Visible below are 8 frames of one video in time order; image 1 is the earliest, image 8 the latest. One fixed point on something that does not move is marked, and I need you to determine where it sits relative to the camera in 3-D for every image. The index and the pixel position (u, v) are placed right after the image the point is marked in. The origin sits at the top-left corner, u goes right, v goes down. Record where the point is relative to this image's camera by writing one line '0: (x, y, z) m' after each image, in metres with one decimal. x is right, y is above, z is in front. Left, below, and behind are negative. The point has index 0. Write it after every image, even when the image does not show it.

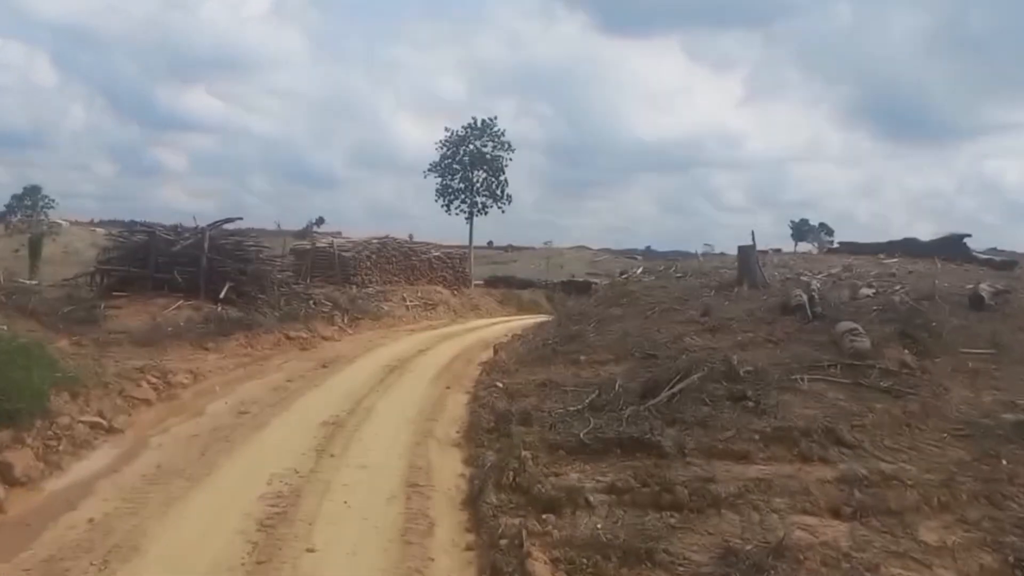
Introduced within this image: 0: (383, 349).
0: (-2.5, -1.2, +18.5) m
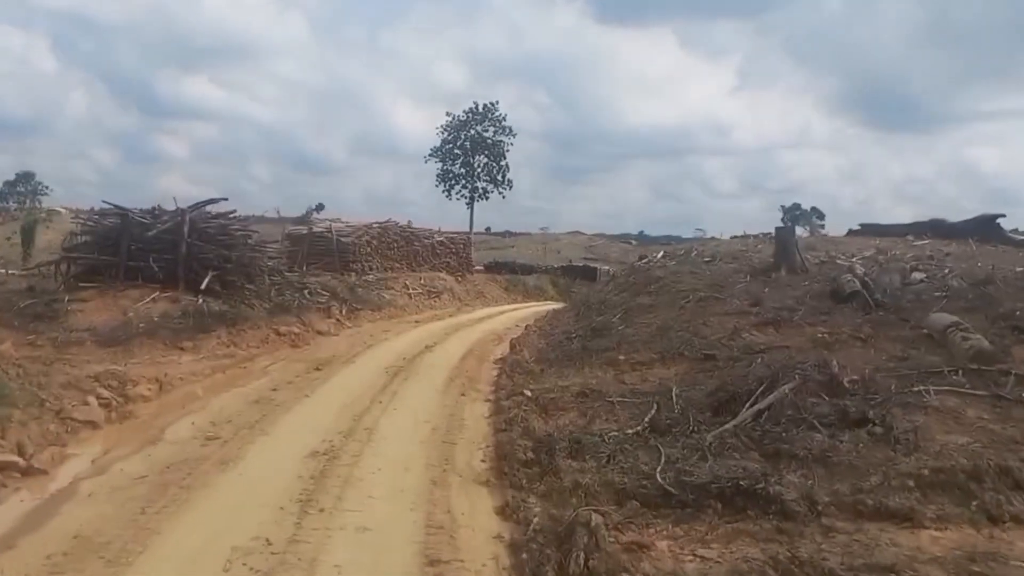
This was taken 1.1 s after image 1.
0: (-2.1, -1.0, +16.4) m
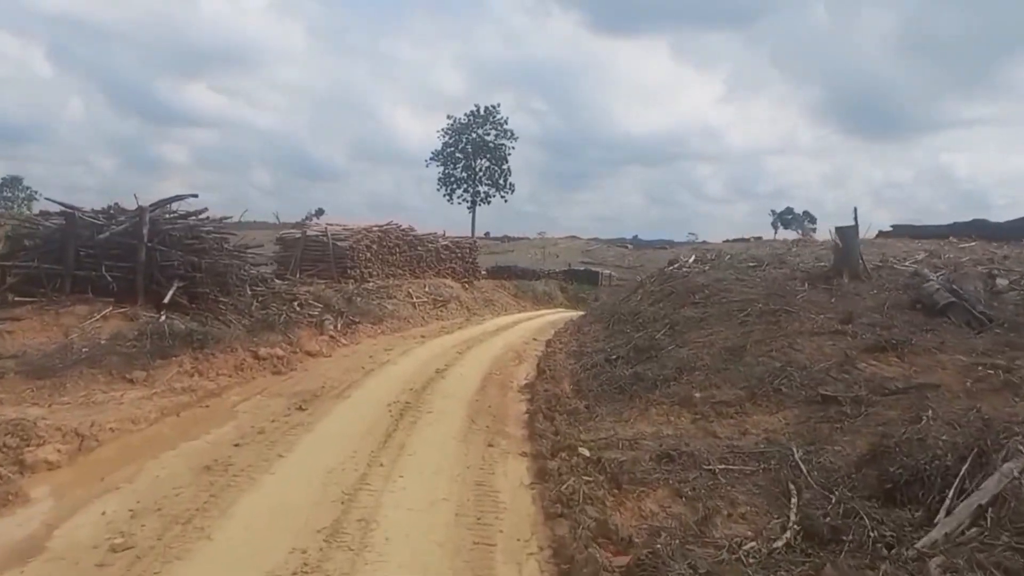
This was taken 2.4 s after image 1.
0: (-1.7, -1.1, +13.6) m
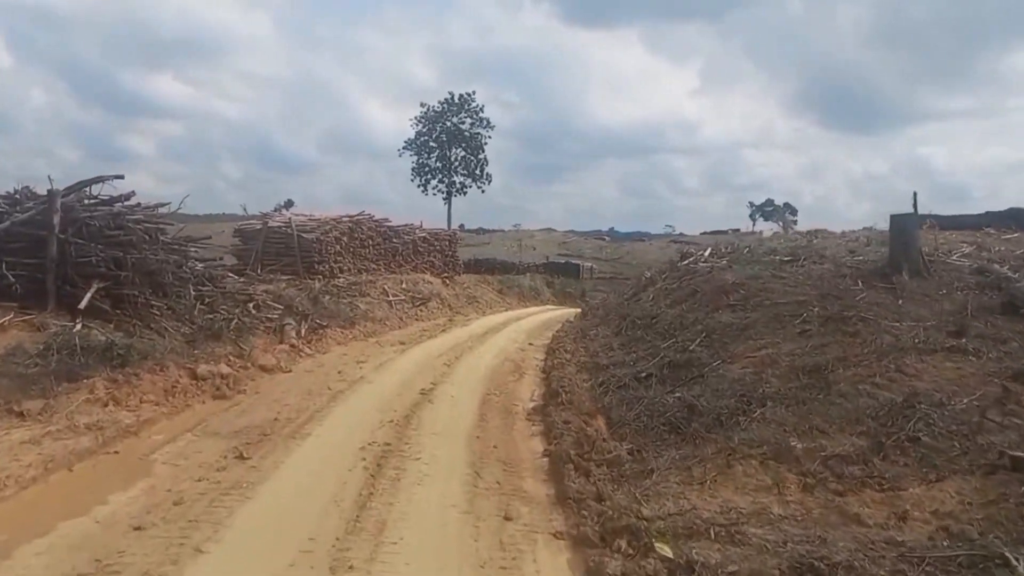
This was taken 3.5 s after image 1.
0: (-1.7, -1.1, +10.9) m
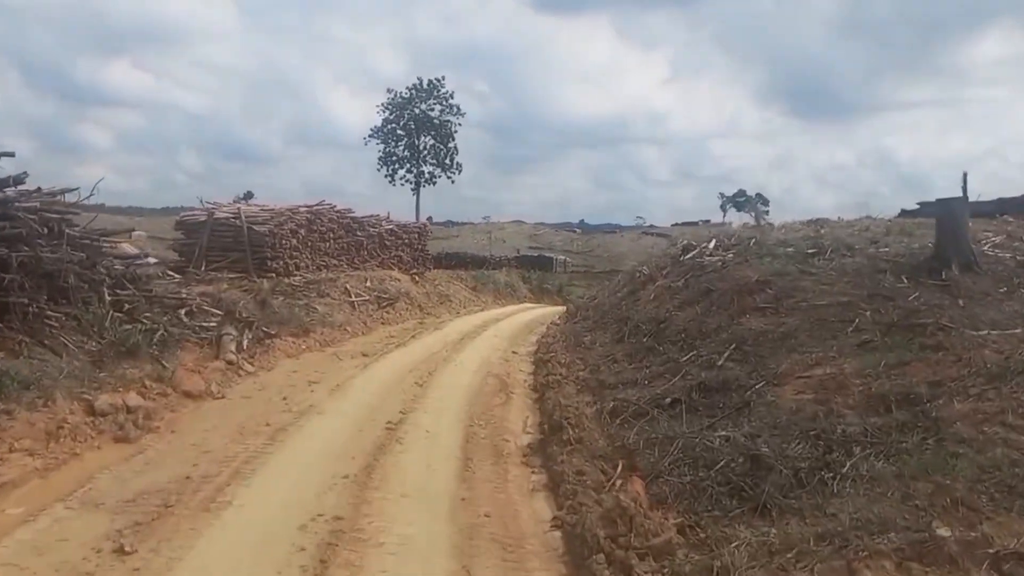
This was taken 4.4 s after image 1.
0: (-1.8, -1.2, +8.6) m
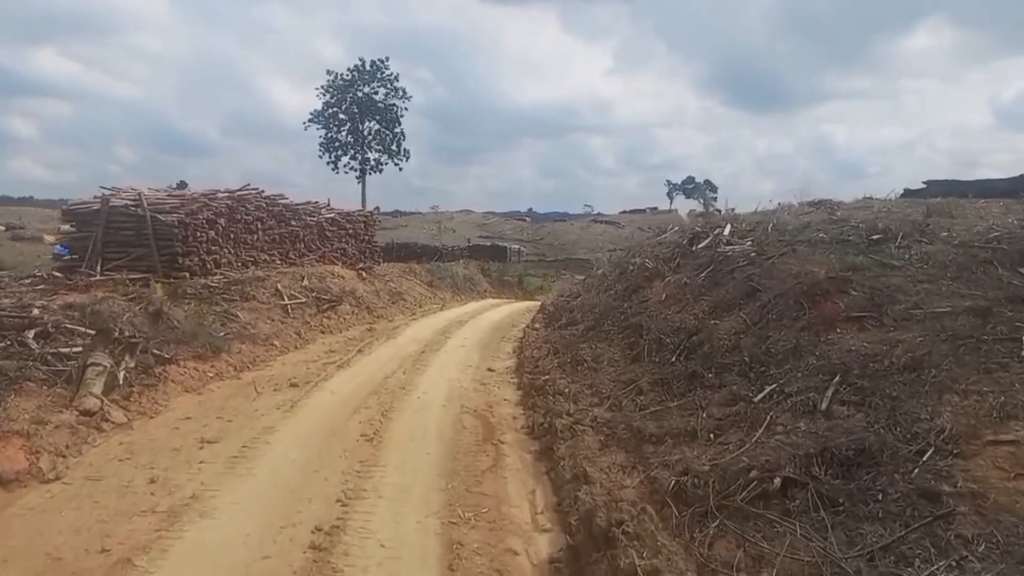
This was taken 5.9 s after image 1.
0: (-1.7, -1.3, +5.1) m
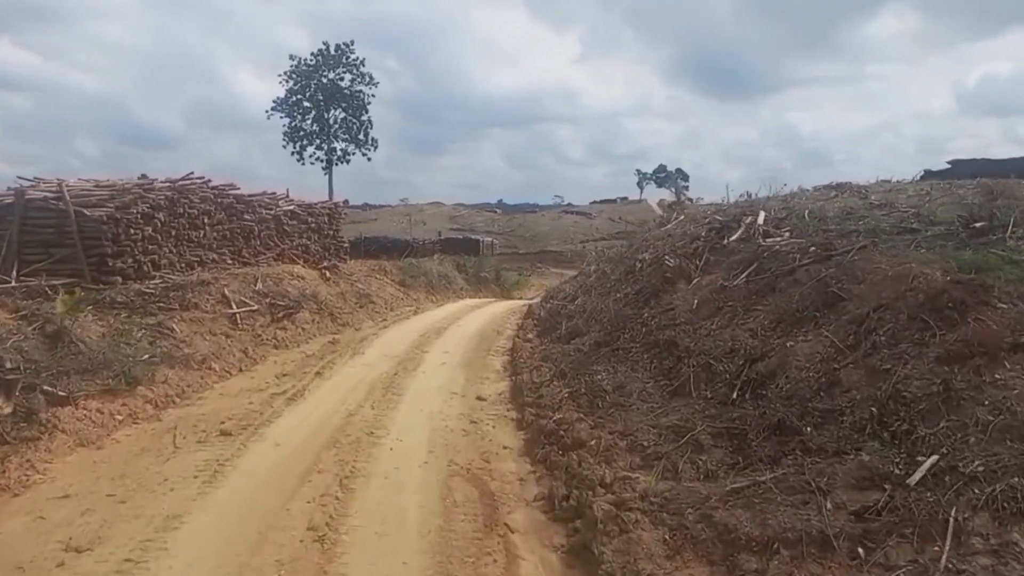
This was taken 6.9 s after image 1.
0: (-1.5, -1.5, +2.6) m
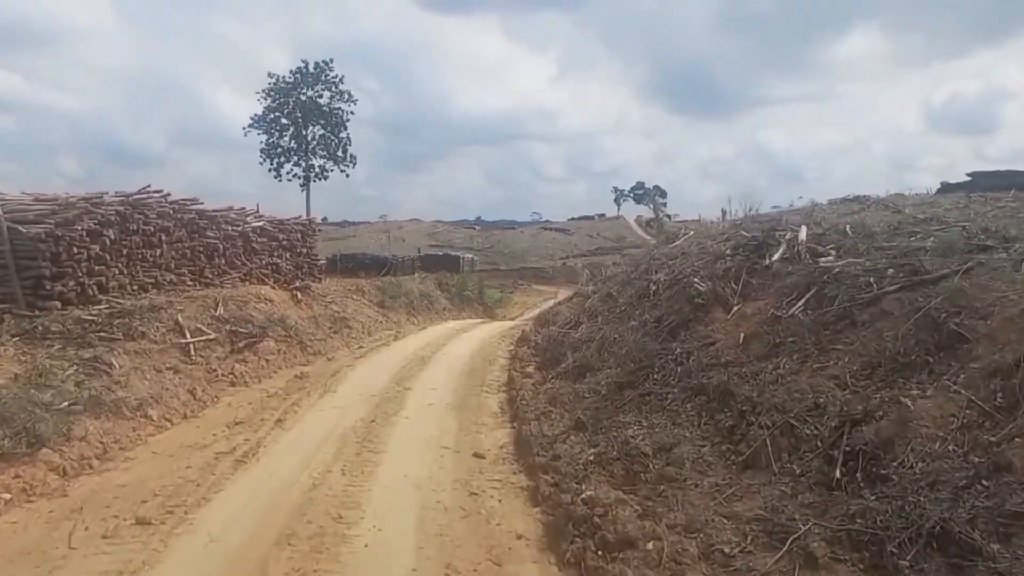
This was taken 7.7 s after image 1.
0: (-1.3, -1.6, +0.6) m
